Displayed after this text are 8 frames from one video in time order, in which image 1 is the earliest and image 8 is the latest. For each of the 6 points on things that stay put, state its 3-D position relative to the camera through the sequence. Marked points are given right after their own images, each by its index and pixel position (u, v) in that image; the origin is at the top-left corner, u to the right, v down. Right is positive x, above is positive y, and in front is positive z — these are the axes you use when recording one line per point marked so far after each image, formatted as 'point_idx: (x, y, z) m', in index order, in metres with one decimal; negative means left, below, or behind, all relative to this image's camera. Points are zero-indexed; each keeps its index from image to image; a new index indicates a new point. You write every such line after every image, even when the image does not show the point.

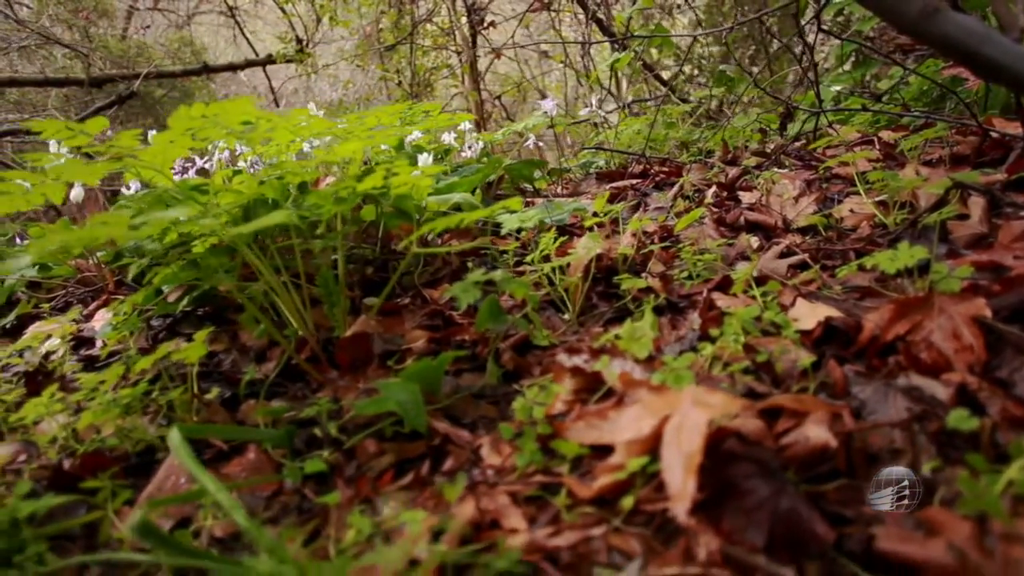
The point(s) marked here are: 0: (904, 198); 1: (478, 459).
0: (+2.5, +0.6, +1.8) m
1: (-0.1, -0.7, +1.2) m
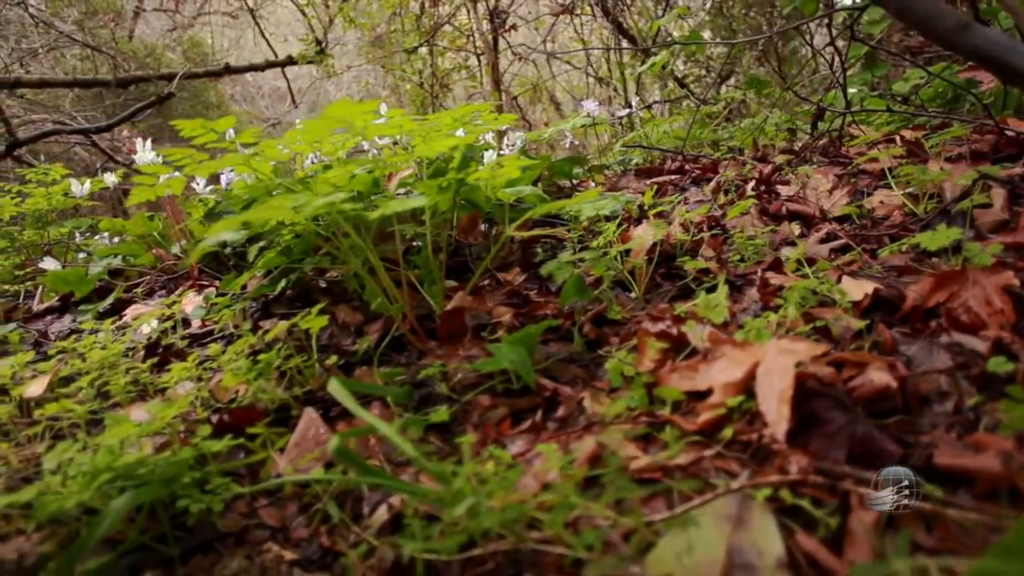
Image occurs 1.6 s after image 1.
0: (+3.0, +0.7, +2.0) m
1: (+0.4, -0.6, +1.4) m
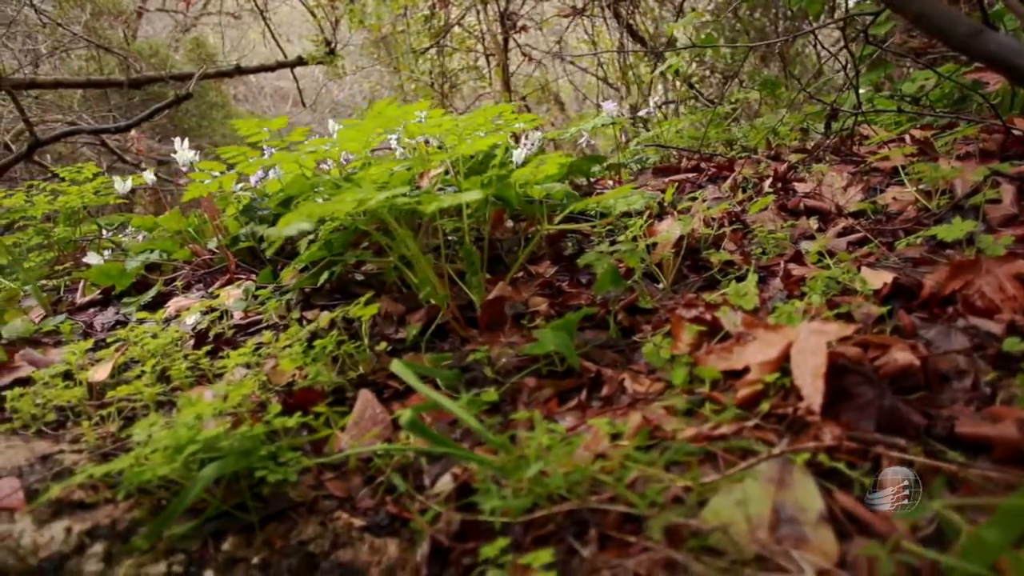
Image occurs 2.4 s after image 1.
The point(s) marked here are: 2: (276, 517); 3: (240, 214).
0: (+3.2, +0.8, +2.1) m
1: (+0.6, -0.5, +1.5) m
2: (-1.1, -1.1, +1.3) m
3: (-2.6, +0.7, +2.8) m
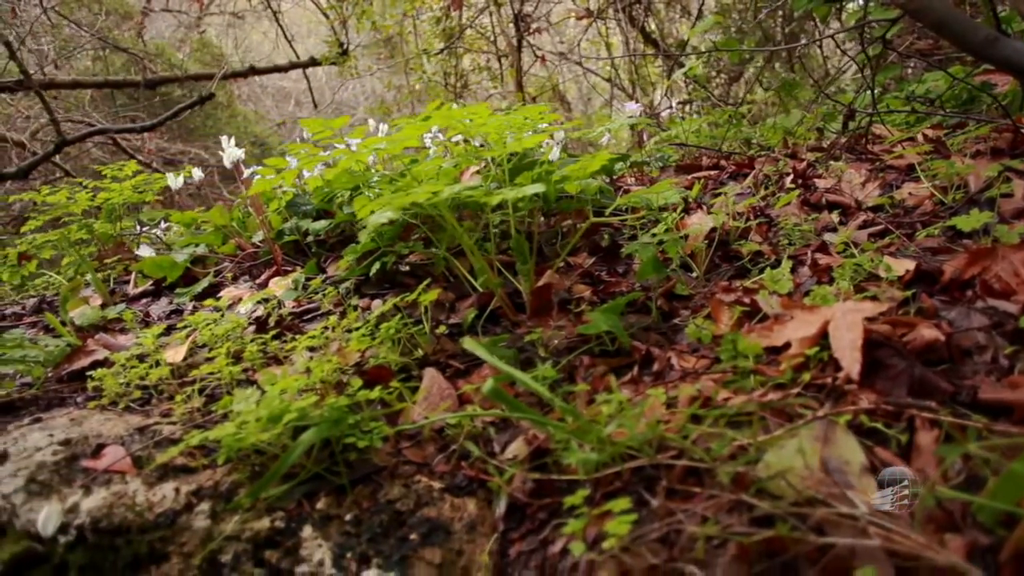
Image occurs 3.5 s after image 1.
0: (+3.5, +0.8, +2.3) m
1: (+0.9, -0.4, +1.6) m
2: (-0.8, -1.0, +1.5) m
3: (-2.3, +0.8, +2.9) m
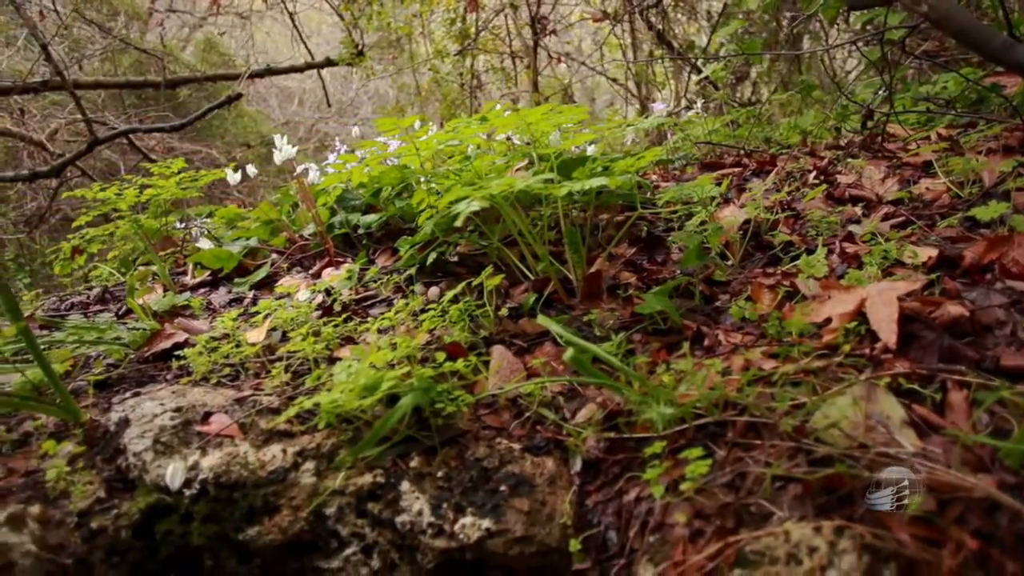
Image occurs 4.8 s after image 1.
0: (+3.9, +1.0, +2.5) m
1: (+1.3, -0.3, +1.8) m
2: (-0.4, -0.9, +1.6) m
3: (-1.9, +0.9, +3.1) m
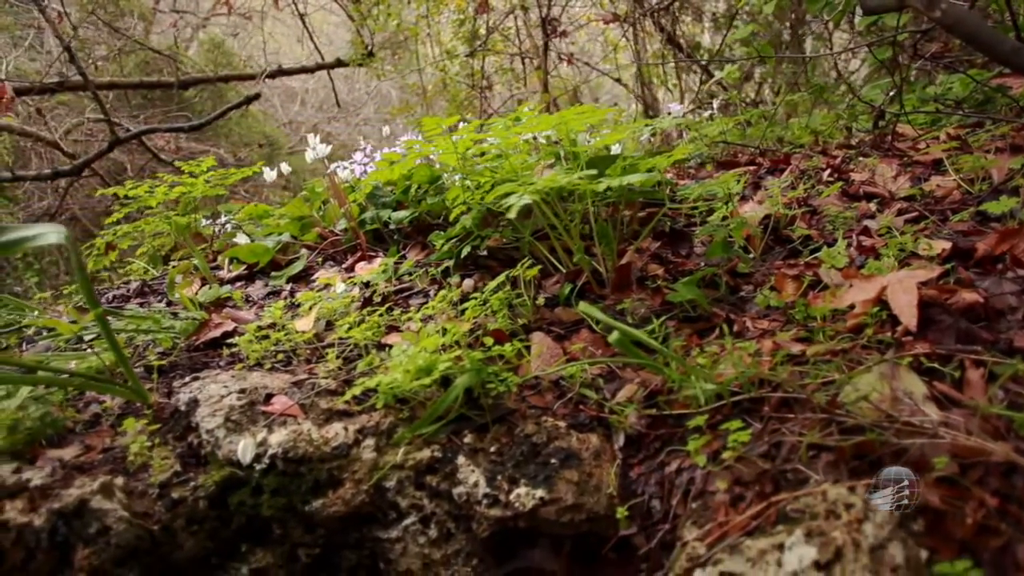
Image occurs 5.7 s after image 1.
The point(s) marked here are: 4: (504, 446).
0: (+4.2, +1.0, +2.6) m
1: (+1.6, -0.2, +1.9) m
2: (-0.1, -0.8, +1.7) m
3: (-1.6, +1.0, +3.2) m
4: (0.0, -0.9, +1.7) m
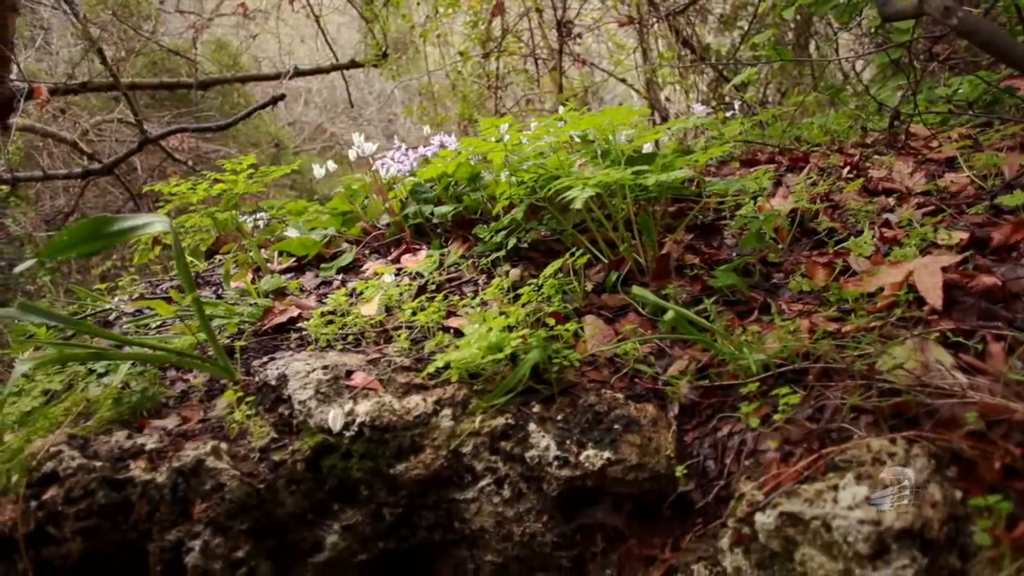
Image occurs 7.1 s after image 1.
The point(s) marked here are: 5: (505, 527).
0: (+4.6, +1.1, +2.8) m
1: (+2.0, -0.1, +2.1) m
2: (+0.3, -0.7, +1.9) m
3: (-1.2, +1.1, +3.4) m
4: (+0.4, -0.8, +1.9) m
5: (0.0, -1.5, +1.8) m
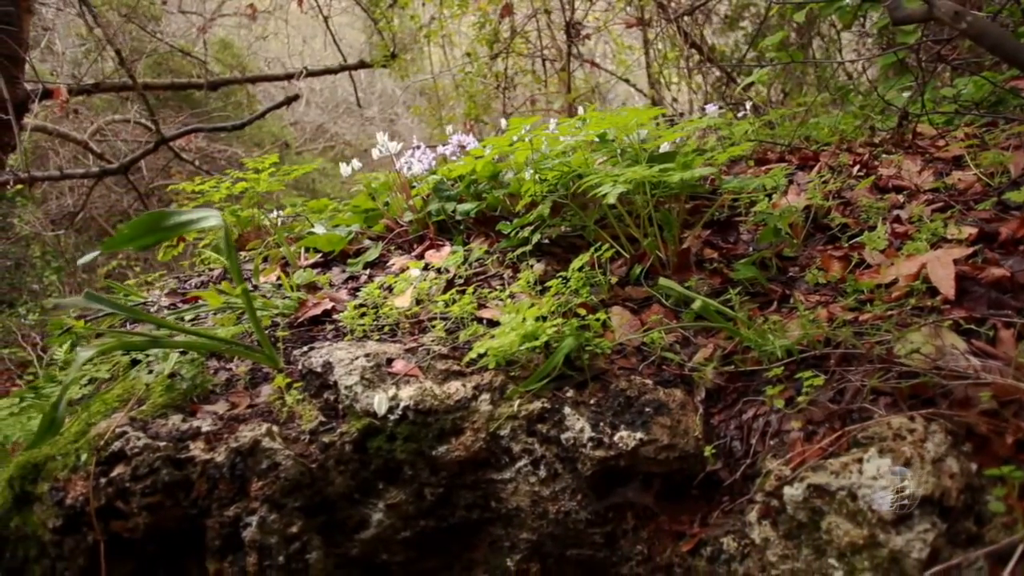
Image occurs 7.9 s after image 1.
0: (+4.9, +1.2, +2.9) m
1: (+2.3, -0.1, +2.2) m
2: (+0.6, -0.6, +2.0) m
3: (-1.0, +1.1, +3.5) m
4: (+0.6, -0.8, +2.0) m
5: (+0.2, -1.5, +1.9) m
